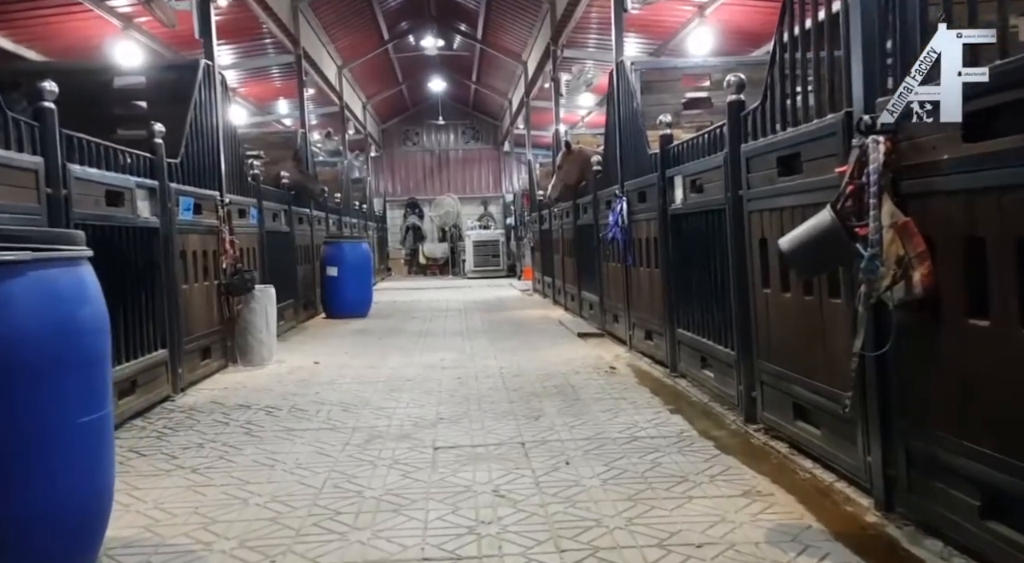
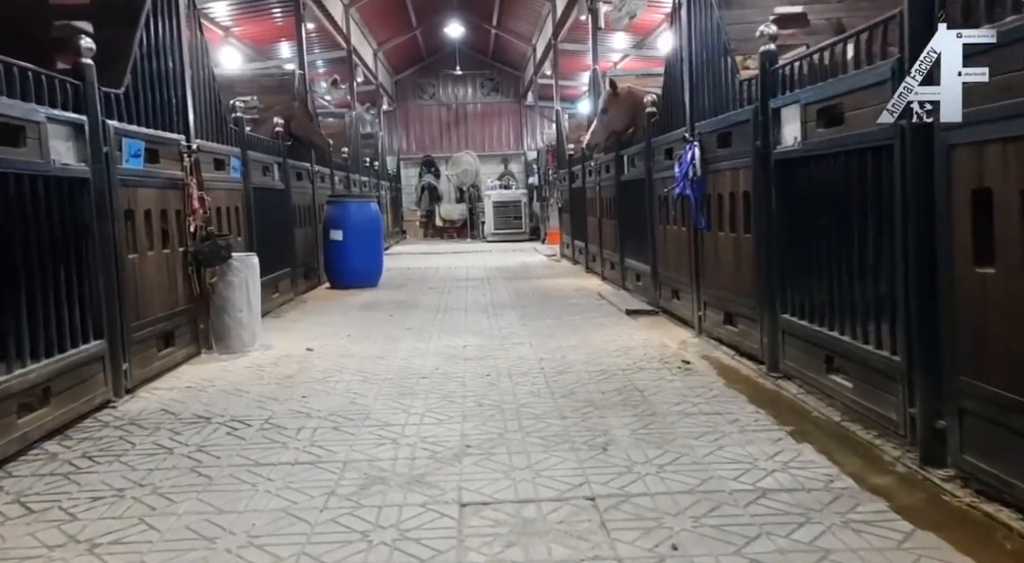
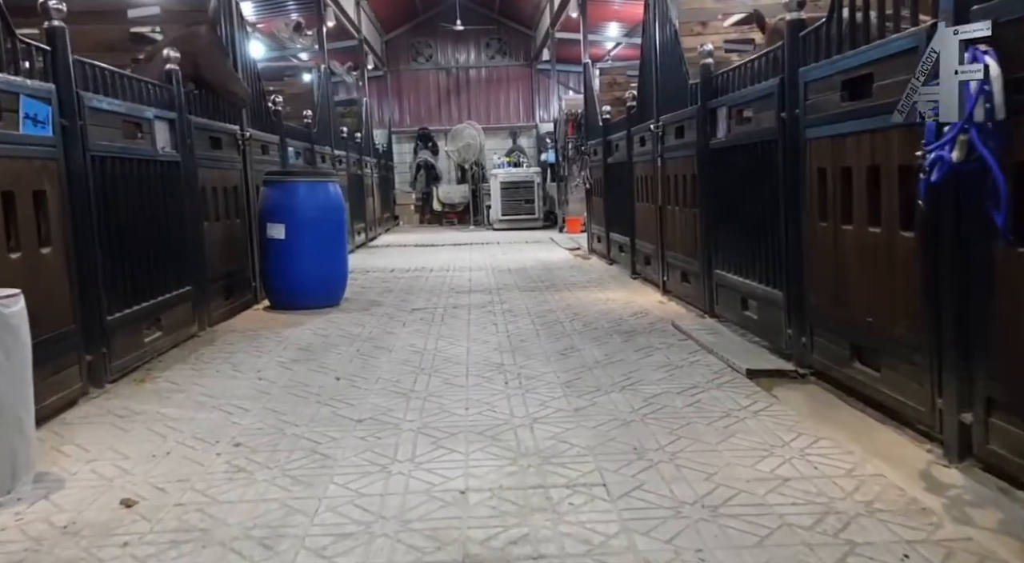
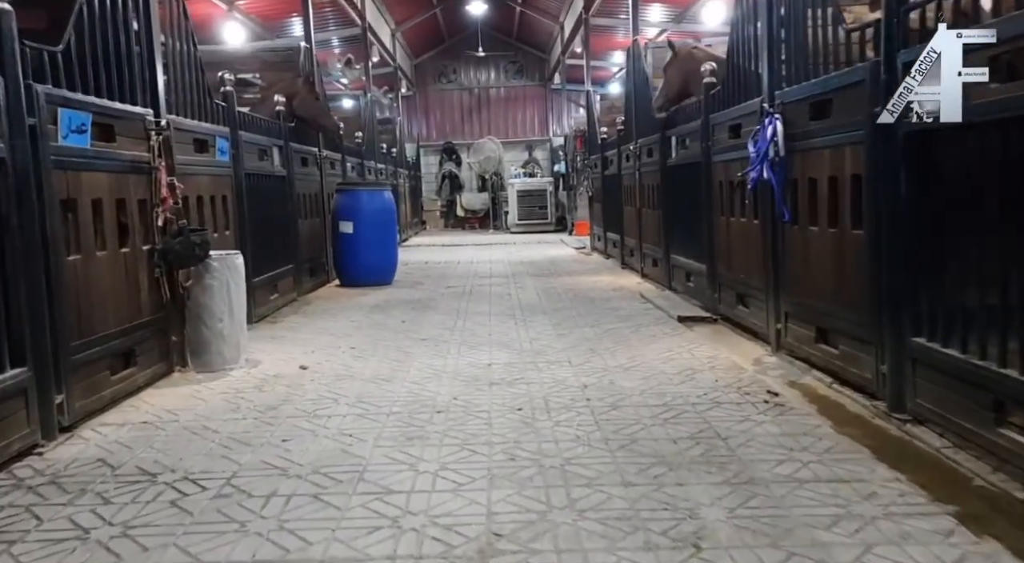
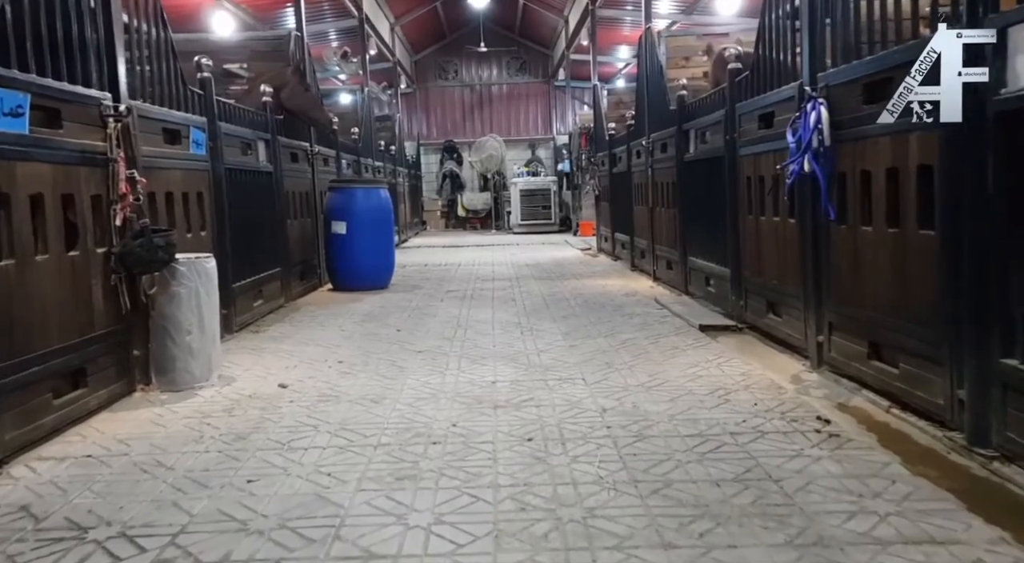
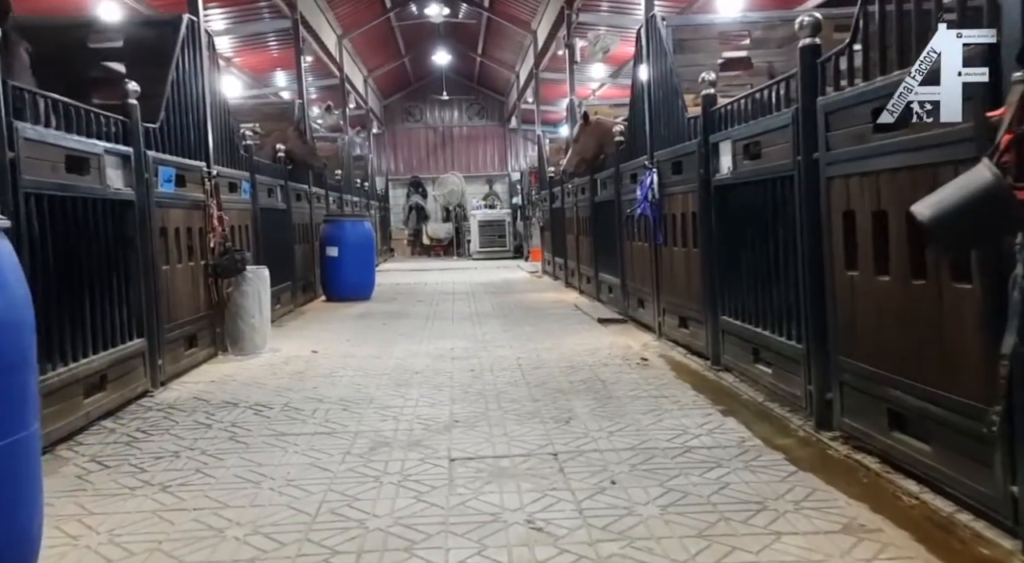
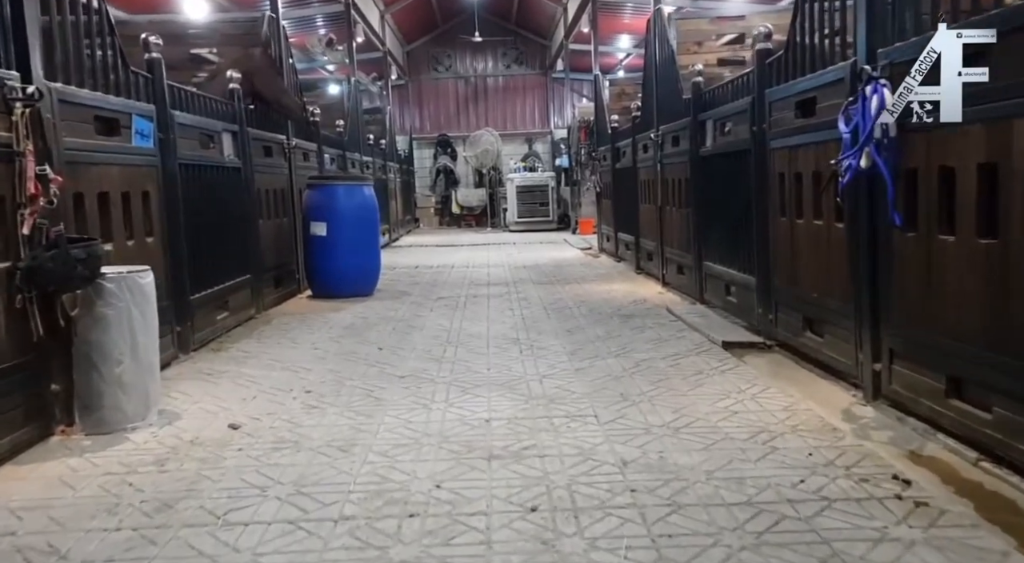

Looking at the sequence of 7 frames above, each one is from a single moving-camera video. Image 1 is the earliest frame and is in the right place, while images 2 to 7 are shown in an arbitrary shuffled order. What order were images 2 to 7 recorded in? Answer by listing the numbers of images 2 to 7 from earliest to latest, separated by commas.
6, 2, 4, 5, 7, 3
